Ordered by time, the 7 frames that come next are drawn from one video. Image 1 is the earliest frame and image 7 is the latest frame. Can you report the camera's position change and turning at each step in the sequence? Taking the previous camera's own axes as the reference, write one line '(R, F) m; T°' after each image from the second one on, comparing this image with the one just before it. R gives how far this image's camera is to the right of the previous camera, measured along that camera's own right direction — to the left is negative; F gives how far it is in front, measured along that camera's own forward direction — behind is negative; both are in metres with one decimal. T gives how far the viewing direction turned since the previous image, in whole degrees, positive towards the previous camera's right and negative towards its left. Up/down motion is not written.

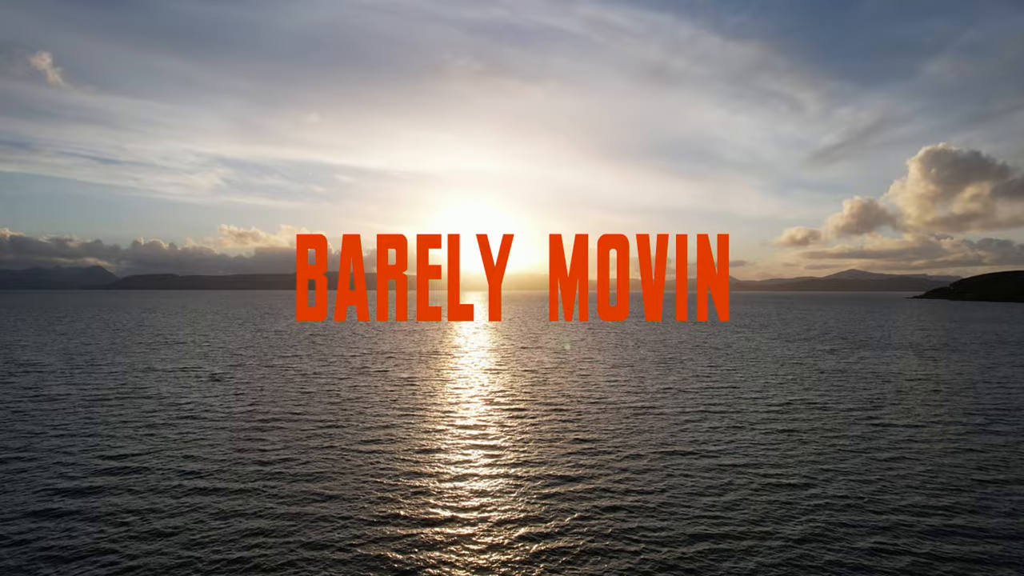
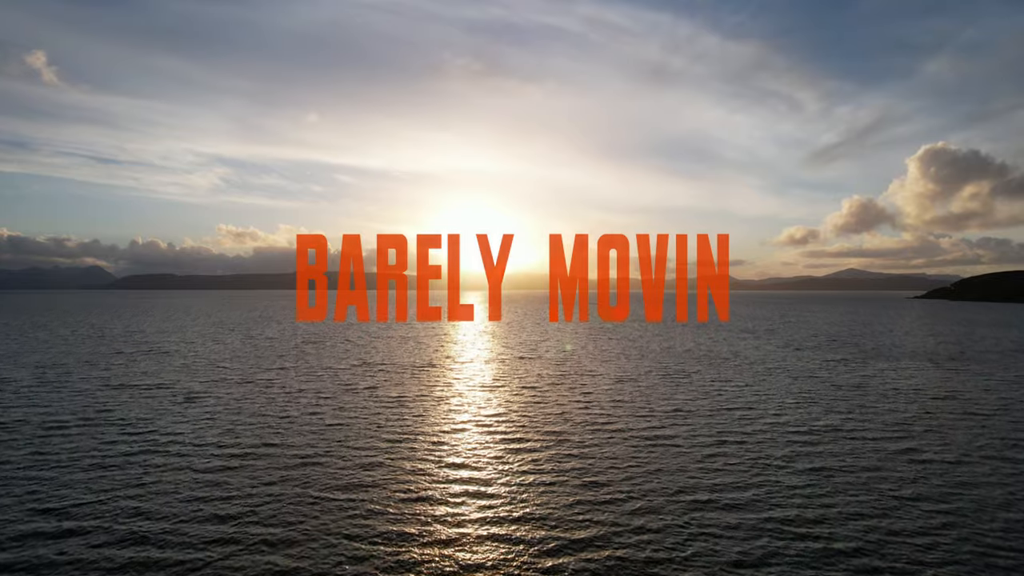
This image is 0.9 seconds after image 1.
(+0.1, +2.2) m; 0°
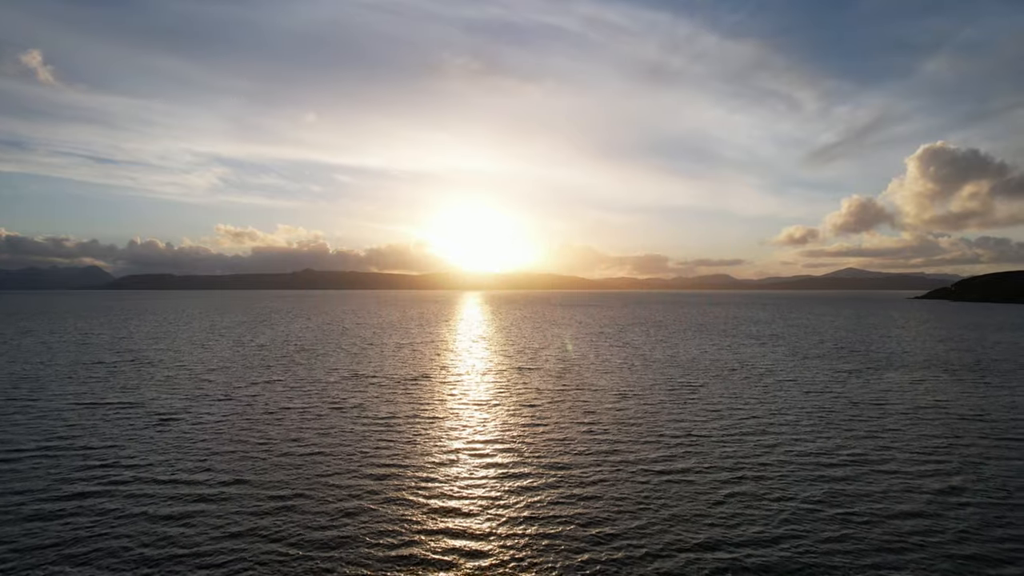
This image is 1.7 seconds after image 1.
(+0.1, +2.0) m; 0°
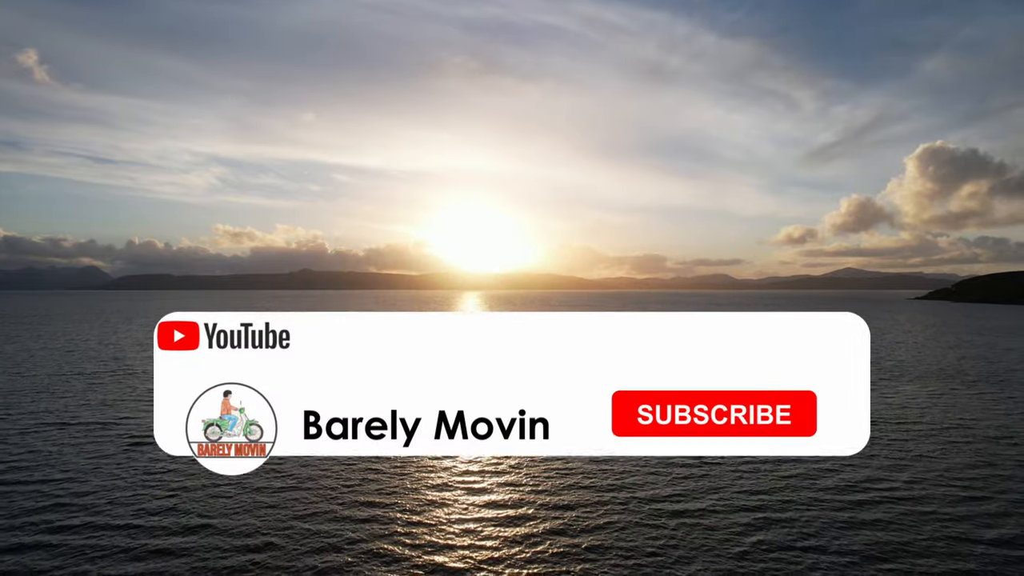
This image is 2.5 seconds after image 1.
(+0.1, +1.9) m; 0°
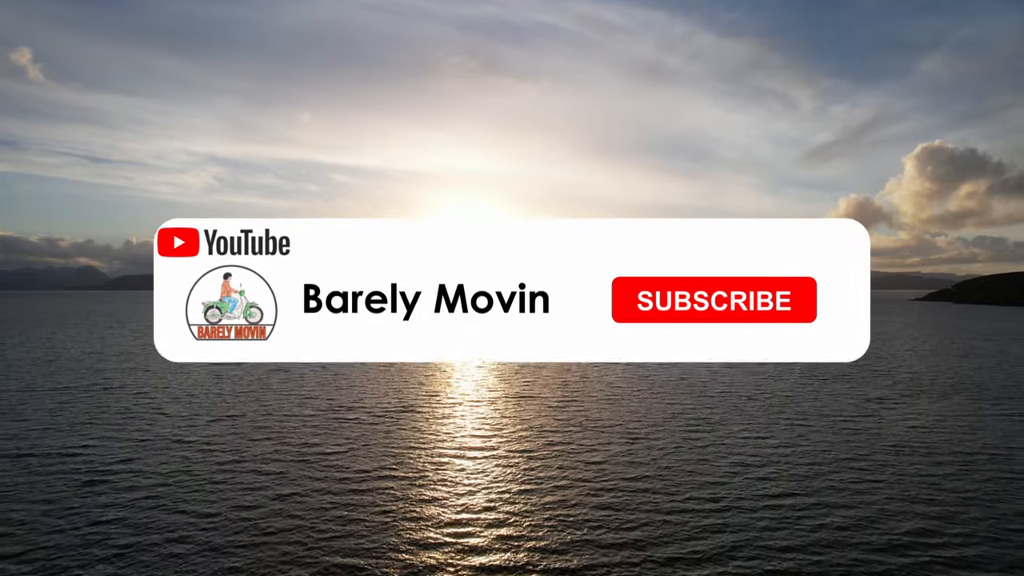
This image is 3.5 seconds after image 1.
(+0.1, +2.6) m; 0°
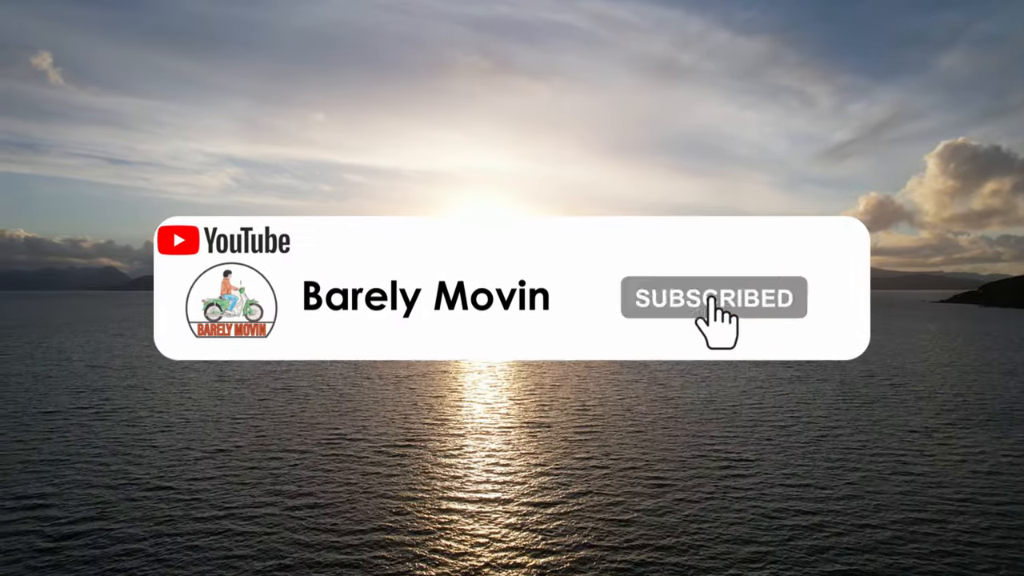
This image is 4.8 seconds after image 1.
(-0.5, +3.0) m; -1°
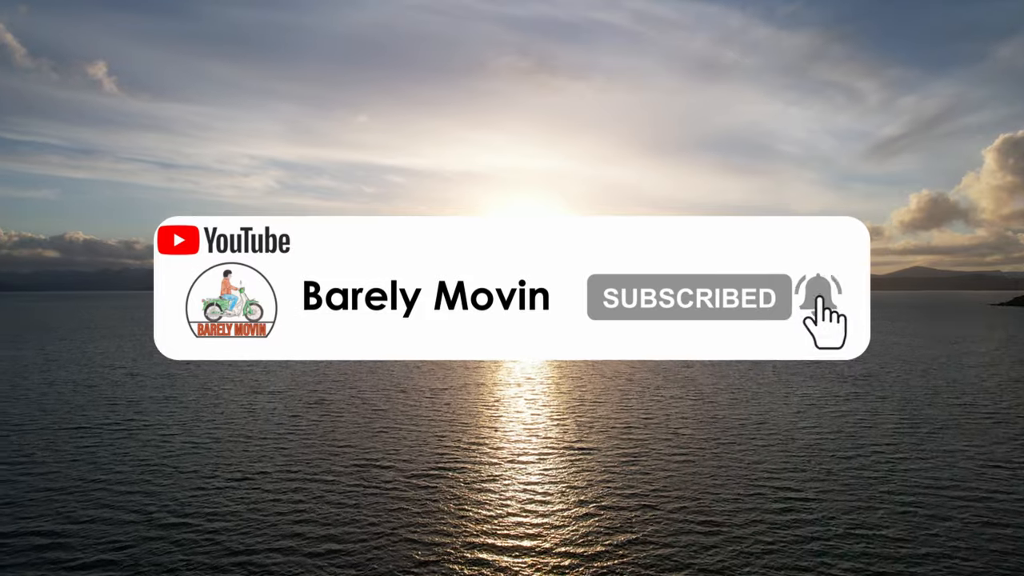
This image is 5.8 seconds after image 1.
(+2.4, +0.8) m; -4°
